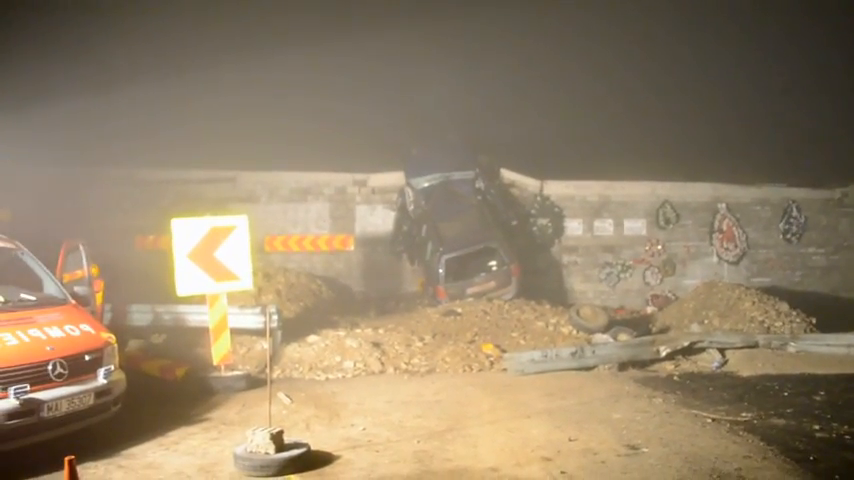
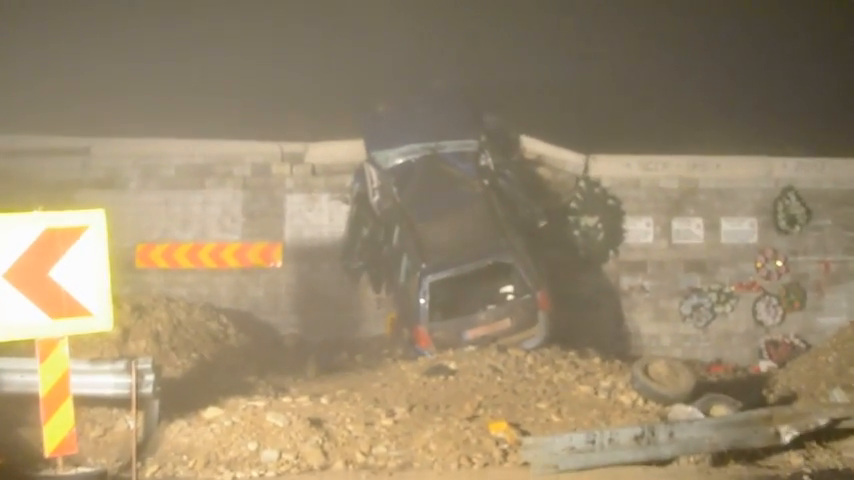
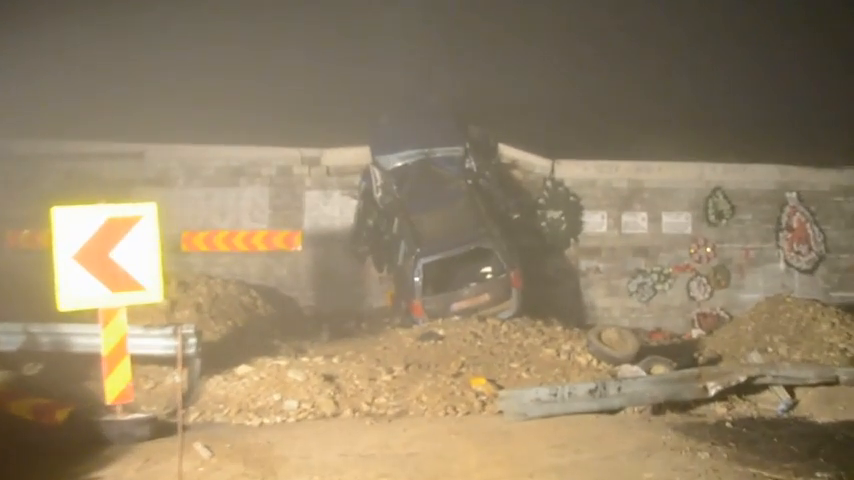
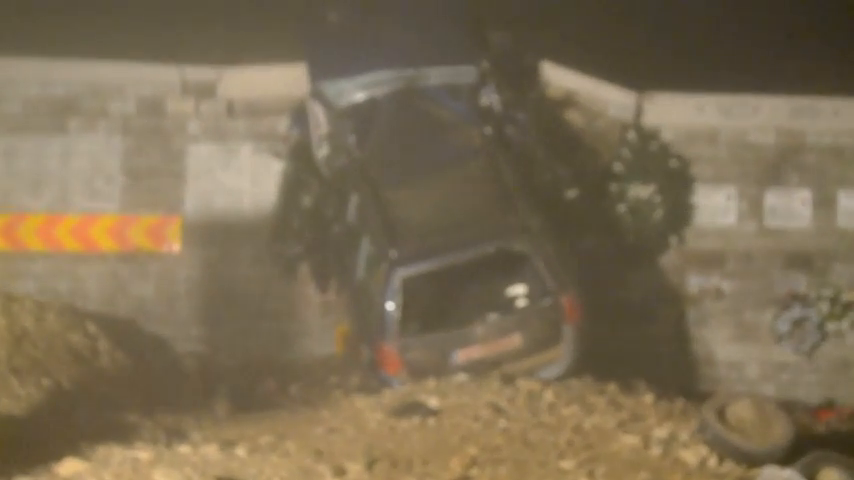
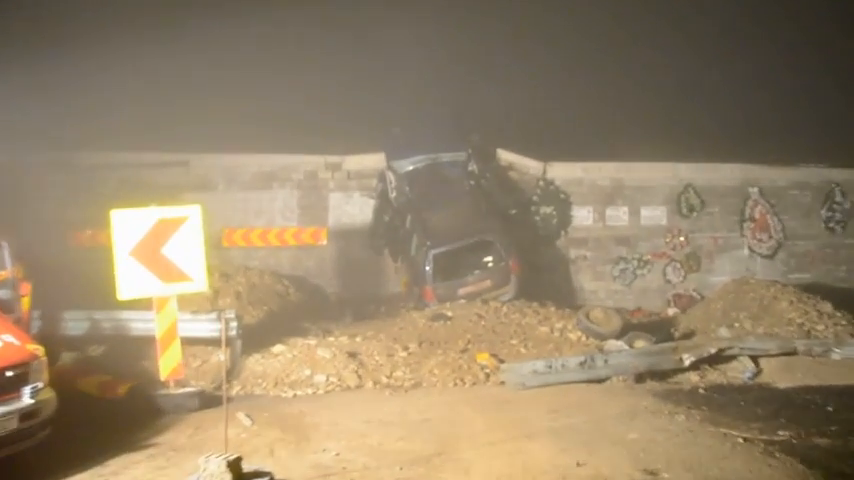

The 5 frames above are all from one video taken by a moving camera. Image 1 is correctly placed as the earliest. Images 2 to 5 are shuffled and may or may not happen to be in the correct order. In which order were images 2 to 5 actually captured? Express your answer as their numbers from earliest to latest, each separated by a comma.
5, 3, 2, 4
